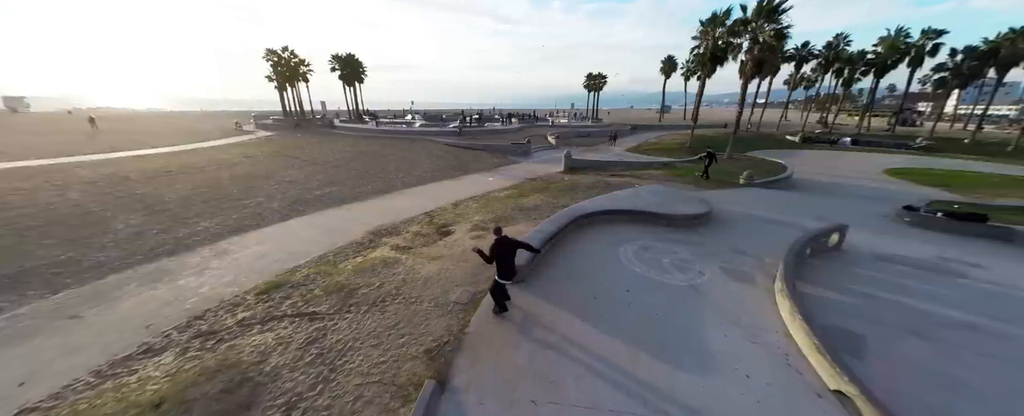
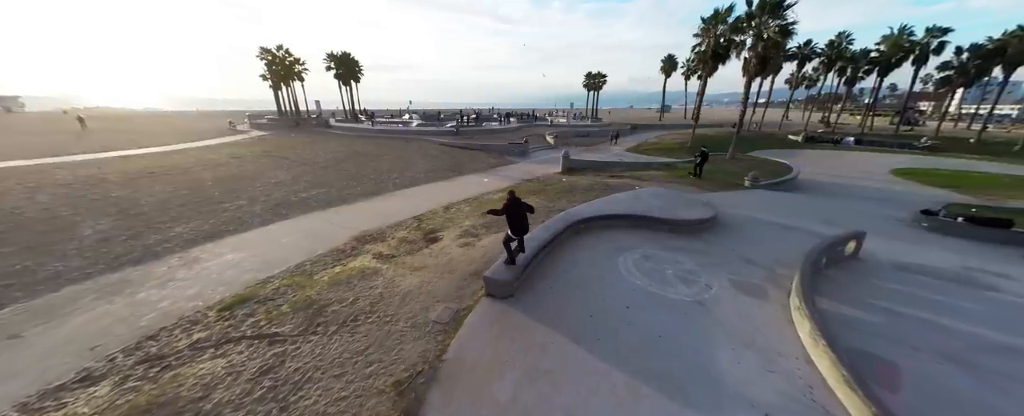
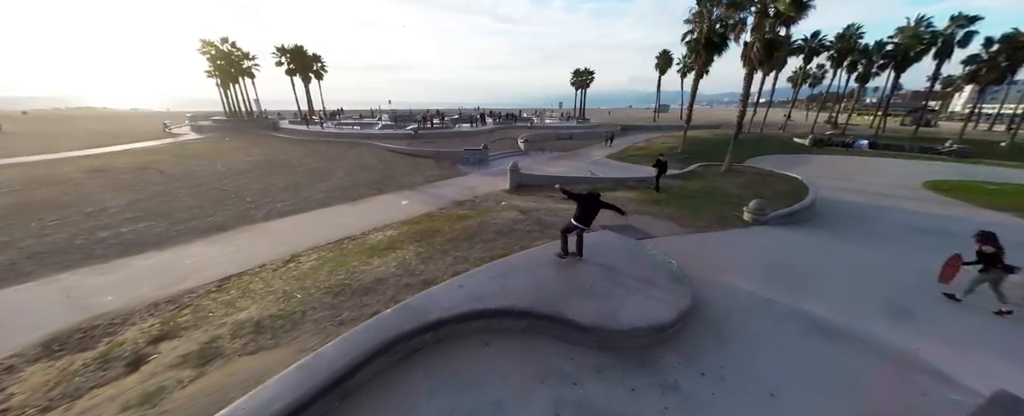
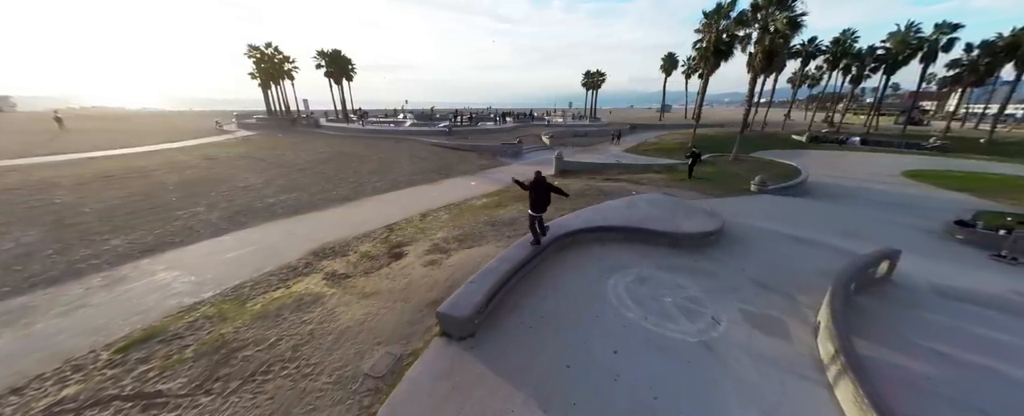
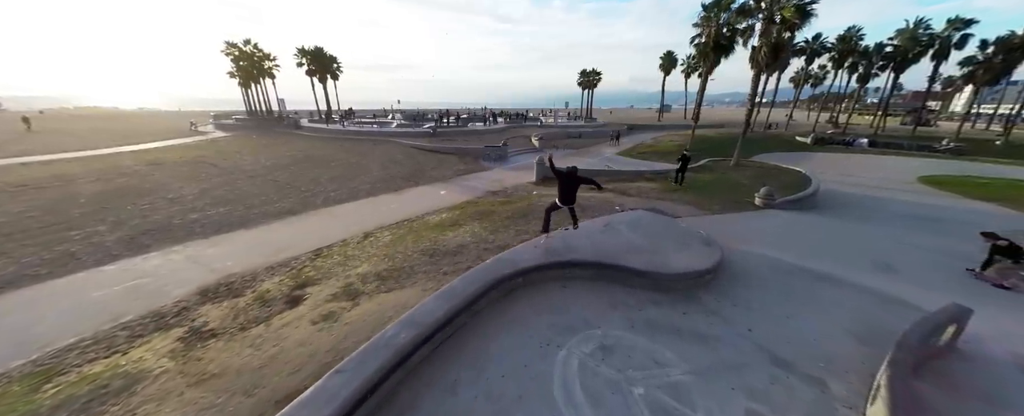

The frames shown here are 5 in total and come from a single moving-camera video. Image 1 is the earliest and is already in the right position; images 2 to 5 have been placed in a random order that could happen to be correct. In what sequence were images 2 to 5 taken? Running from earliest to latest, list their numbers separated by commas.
2, 4, 5, 3
